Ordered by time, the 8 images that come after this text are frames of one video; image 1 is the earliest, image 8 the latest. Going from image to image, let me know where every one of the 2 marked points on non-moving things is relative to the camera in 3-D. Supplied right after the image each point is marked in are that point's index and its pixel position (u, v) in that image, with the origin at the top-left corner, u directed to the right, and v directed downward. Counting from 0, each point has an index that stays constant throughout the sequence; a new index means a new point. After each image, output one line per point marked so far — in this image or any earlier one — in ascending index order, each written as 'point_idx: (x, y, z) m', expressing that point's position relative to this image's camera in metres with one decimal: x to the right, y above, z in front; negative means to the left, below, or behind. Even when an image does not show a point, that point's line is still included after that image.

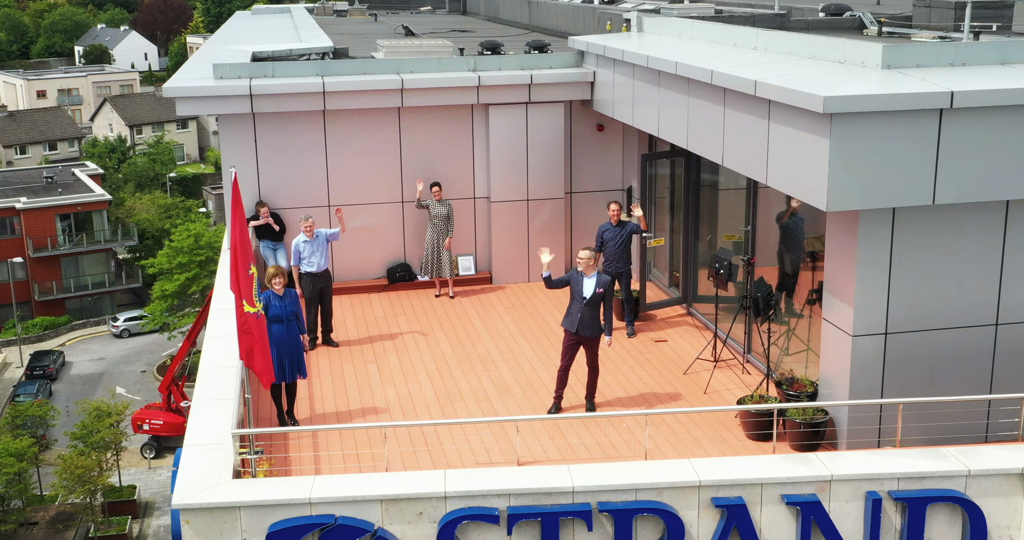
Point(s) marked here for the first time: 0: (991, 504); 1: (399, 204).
0: (+1.7, -0.8, +4.3) m
1: (-0.8, +0.5, +8.0) m
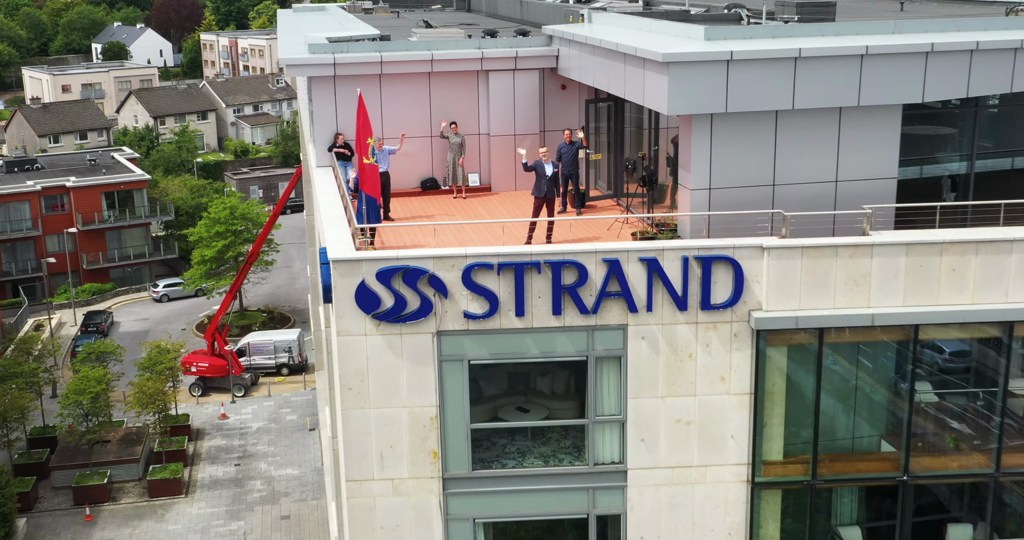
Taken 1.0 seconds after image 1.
0: (+1.6, 0.0, +8.2) m
1: (-0.8, +1.4, +11.9) m
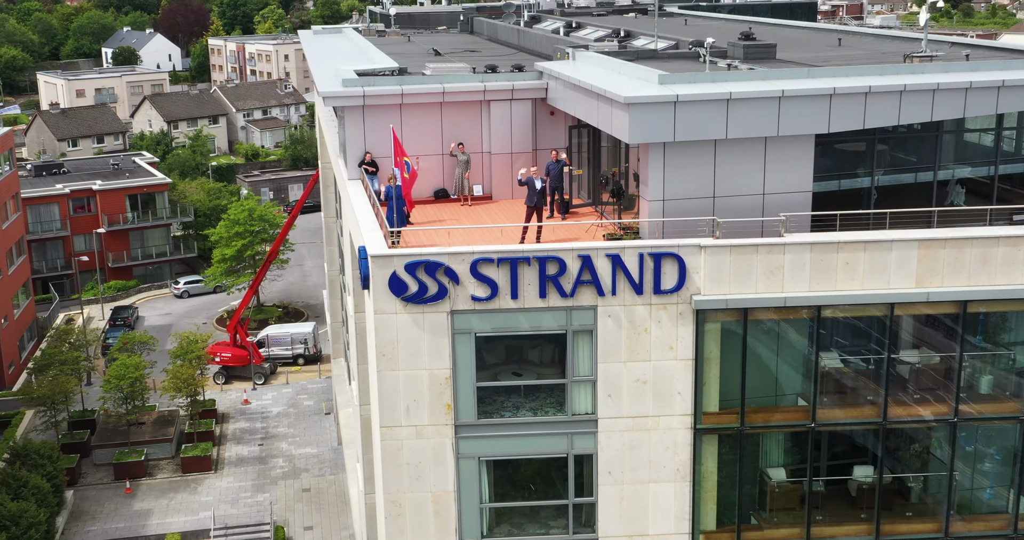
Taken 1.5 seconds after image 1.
0: (+1.6, +0.1, +10.7) m
1: (-0.9, +1.4, +14.4) m
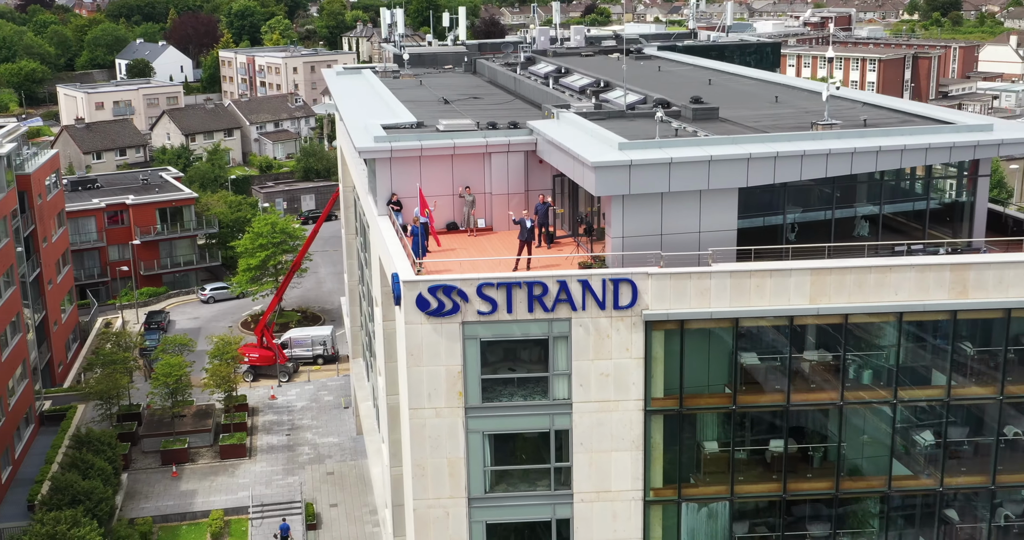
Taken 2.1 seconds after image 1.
0: (+1.6, -0.2, +14.3) m
1: (-0.9, +1.2, +18.0) m
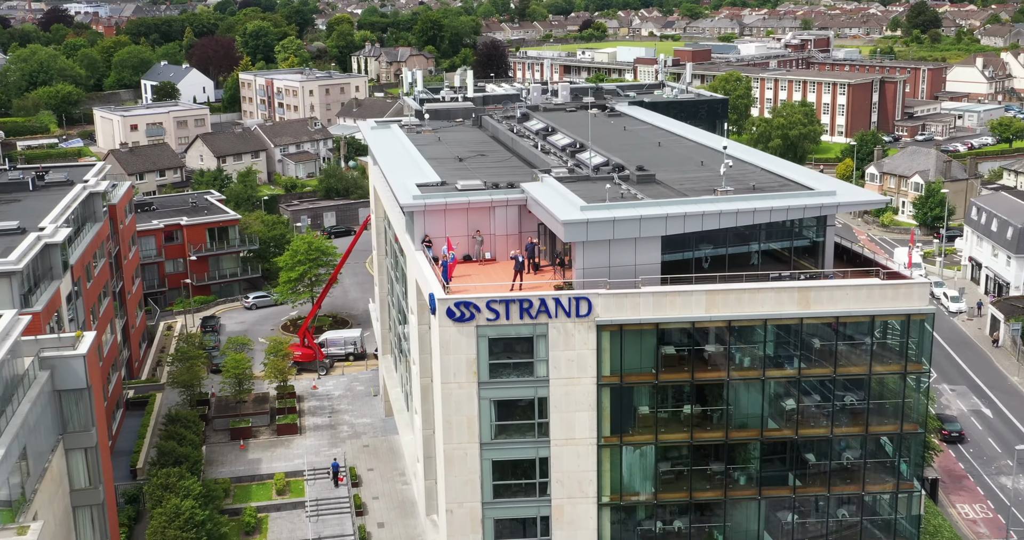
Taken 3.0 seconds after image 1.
0: (+1.5, -0.6, +21.7) m
1: (-1.0, +0.7, +25.5) m
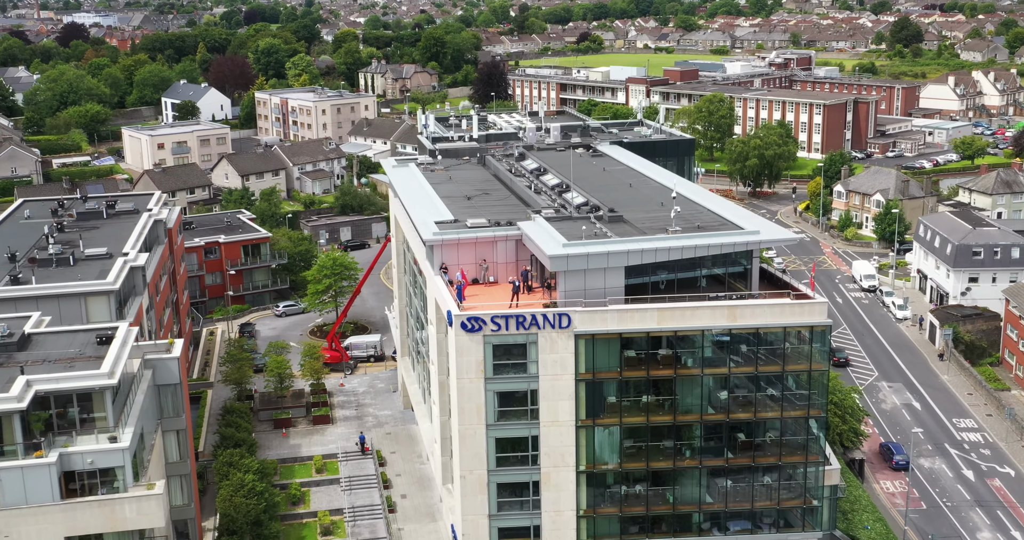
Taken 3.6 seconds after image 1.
0: (+1.5, -1.1, +28.6) m
1: (-1.0, +0.2, +32.4) m
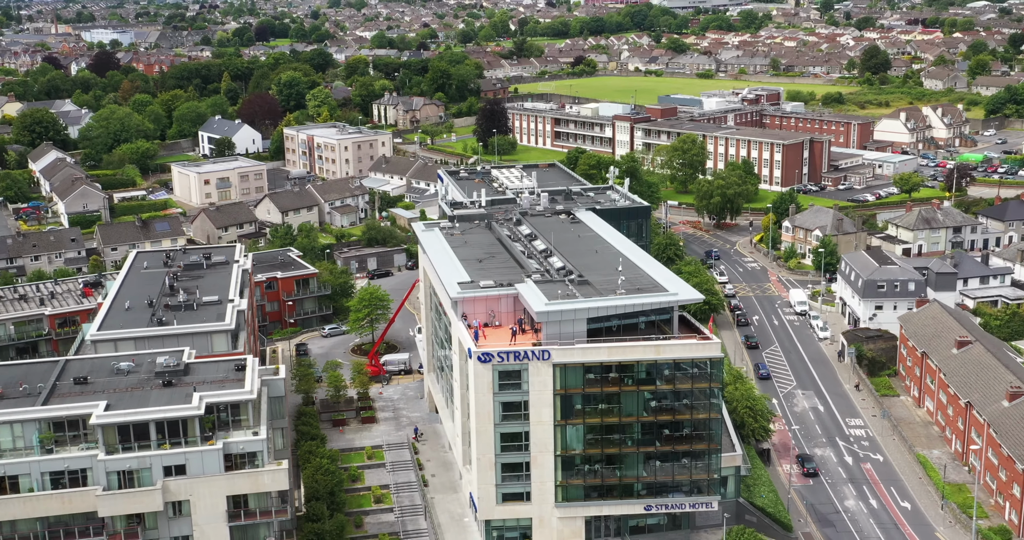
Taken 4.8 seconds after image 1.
0: (+1.4, -3.0, +43.2) m
1: (-1.0, -1.7, +46.9) m
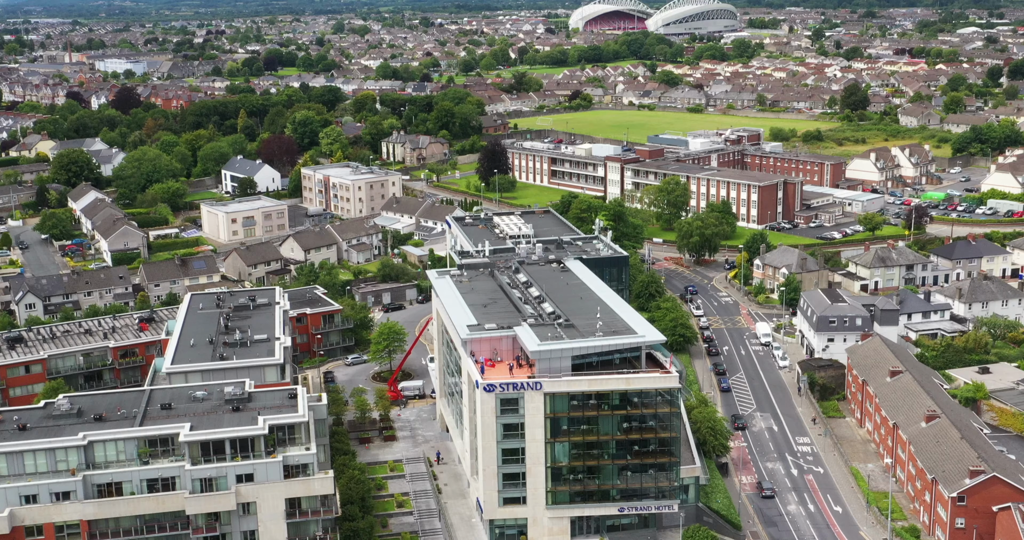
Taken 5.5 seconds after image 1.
0: (+1.4, -5.2, +53.7) m
1: (-1.1, -4.0, +57.5) m
